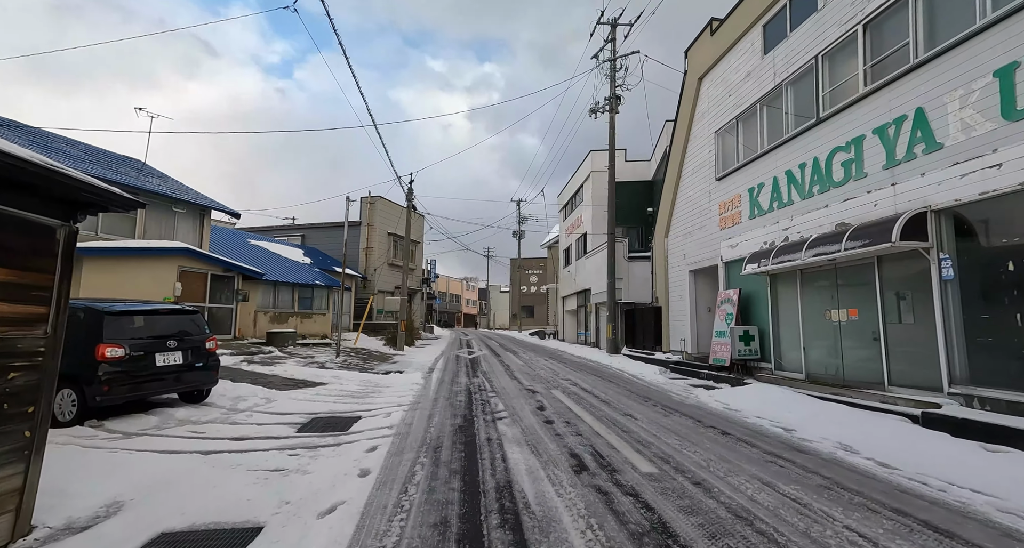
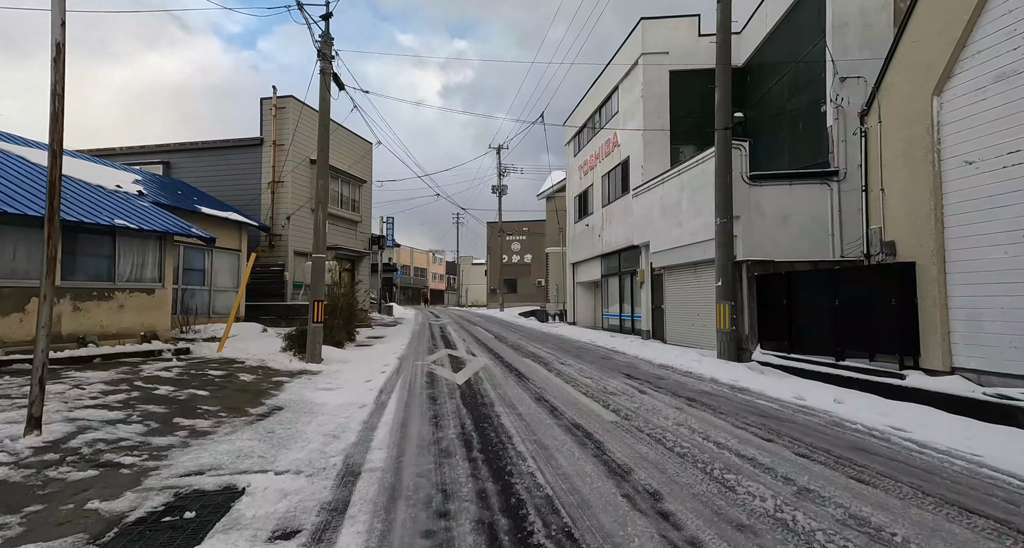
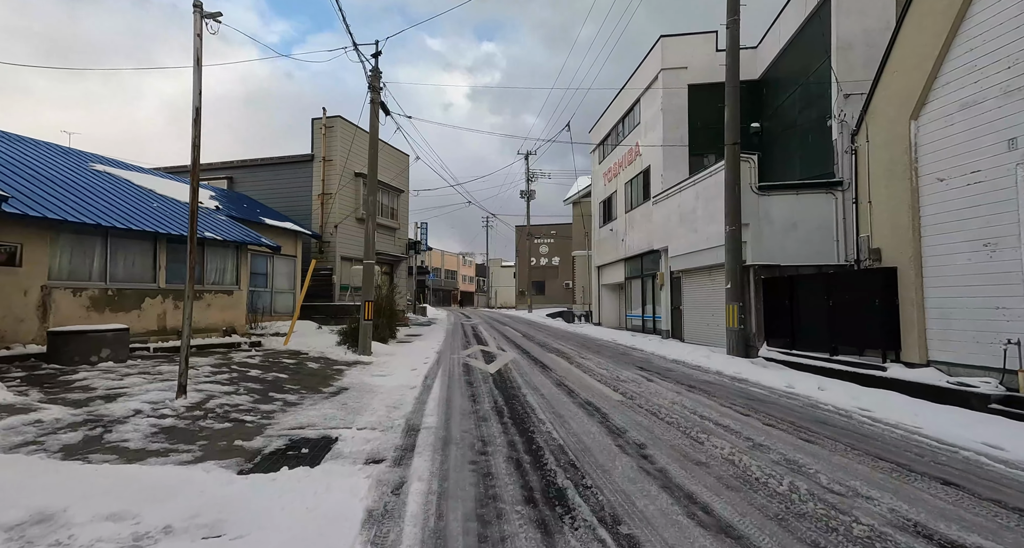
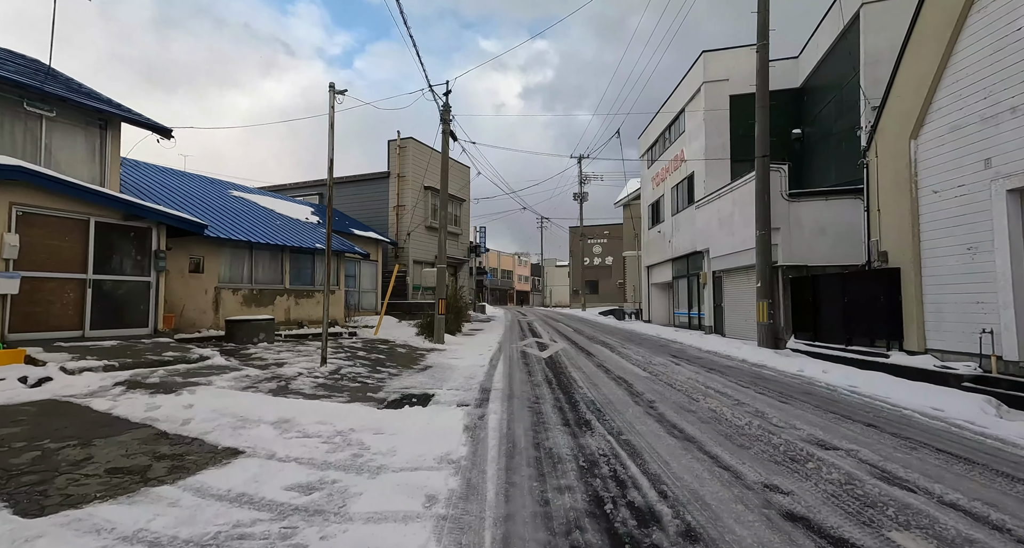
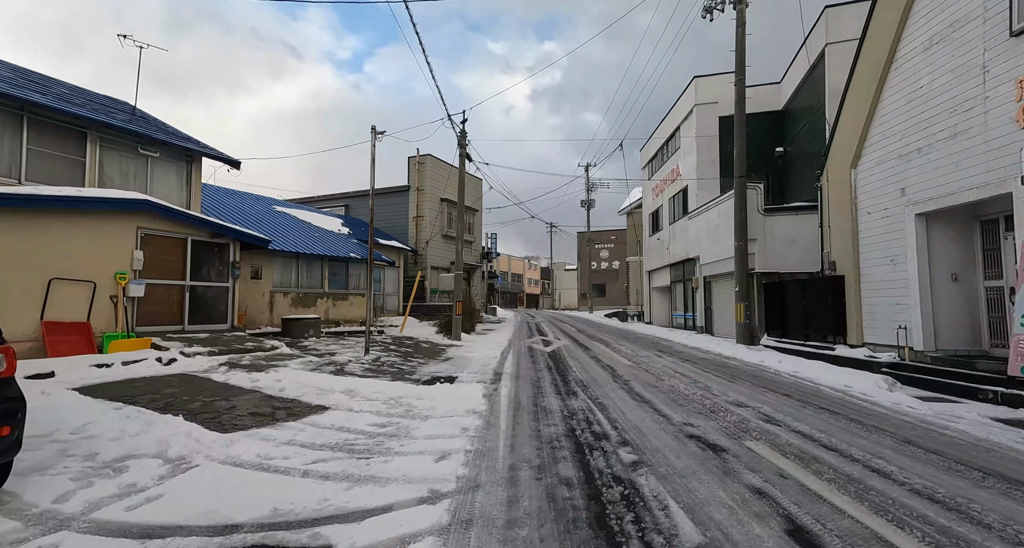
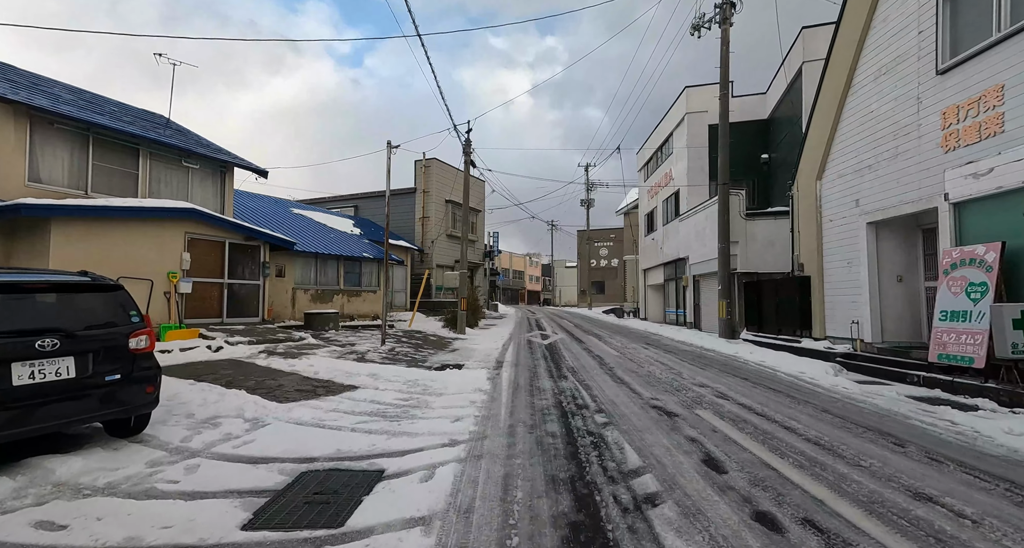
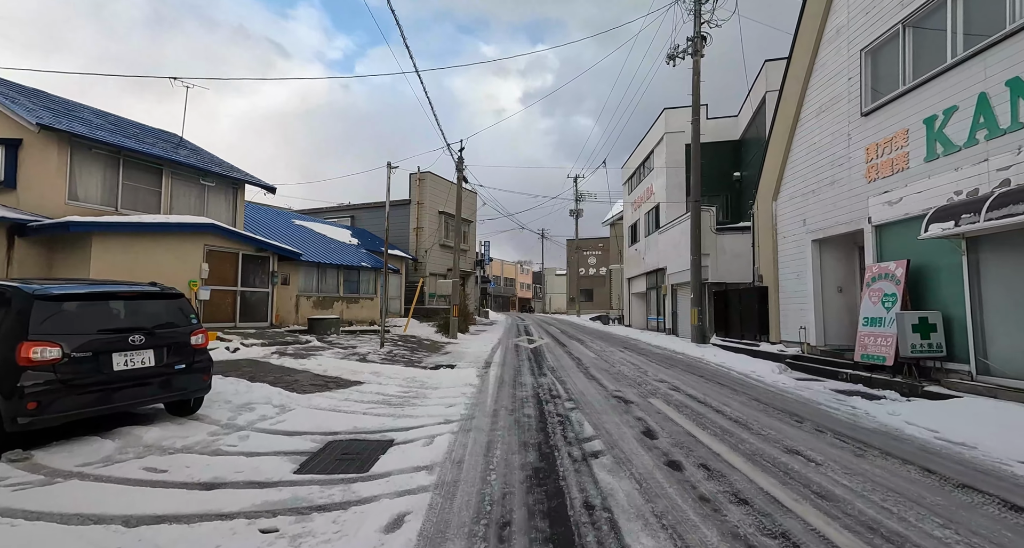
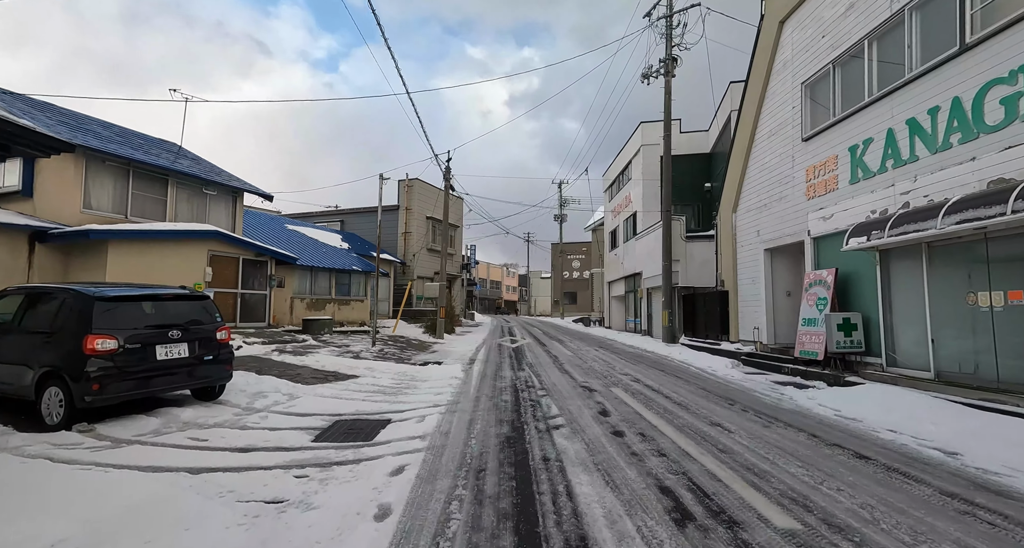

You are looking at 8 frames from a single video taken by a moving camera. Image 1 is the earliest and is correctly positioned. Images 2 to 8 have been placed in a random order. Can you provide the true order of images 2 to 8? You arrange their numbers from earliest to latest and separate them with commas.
8, 7, 6, 5, 4, 3, 2
